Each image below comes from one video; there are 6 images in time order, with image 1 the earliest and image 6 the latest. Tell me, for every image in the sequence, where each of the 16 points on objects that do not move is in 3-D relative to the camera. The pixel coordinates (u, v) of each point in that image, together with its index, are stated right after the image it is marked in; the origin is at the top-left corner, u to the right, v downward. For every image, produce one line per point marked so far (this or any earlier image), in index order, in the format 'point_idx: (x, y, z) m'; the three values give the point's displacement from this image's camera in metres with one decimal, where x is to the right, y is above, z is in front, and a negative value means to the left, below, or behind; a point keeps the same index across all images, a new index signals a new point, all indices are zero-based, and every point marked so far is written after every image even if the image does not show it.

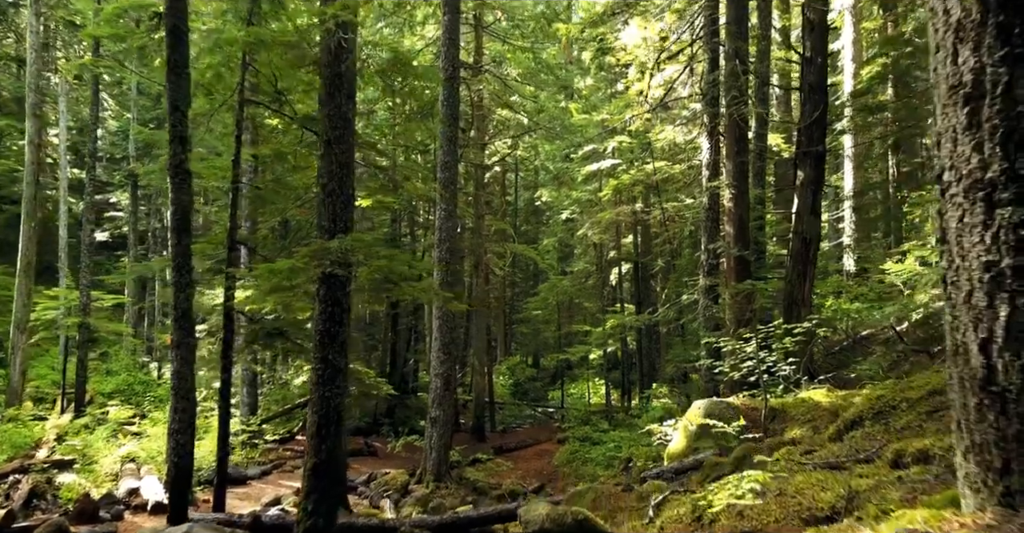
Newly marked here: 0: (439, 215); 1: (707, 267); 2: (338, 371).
0: (-1.5, +1.1, +17.3) m
1: (+3.6, 0.0, +15.4) m
2: (-1.8, -1.1, +8.4) m
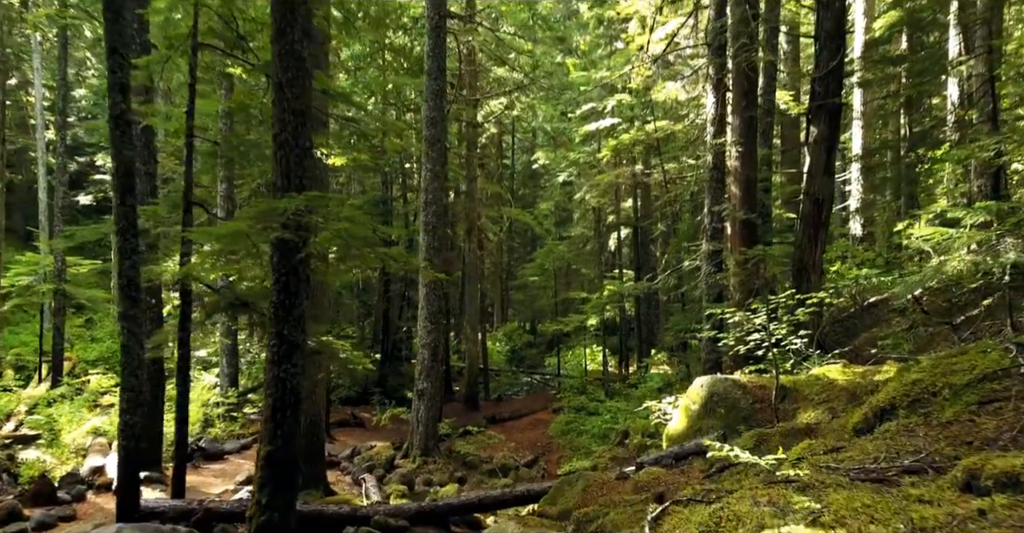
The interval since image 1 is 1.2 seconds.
0: (-1.7, +1.8, +16.2) m
1: (+3.4, +0.6, +14.4) m
2: (-1.9, -0.7, +7.5) m
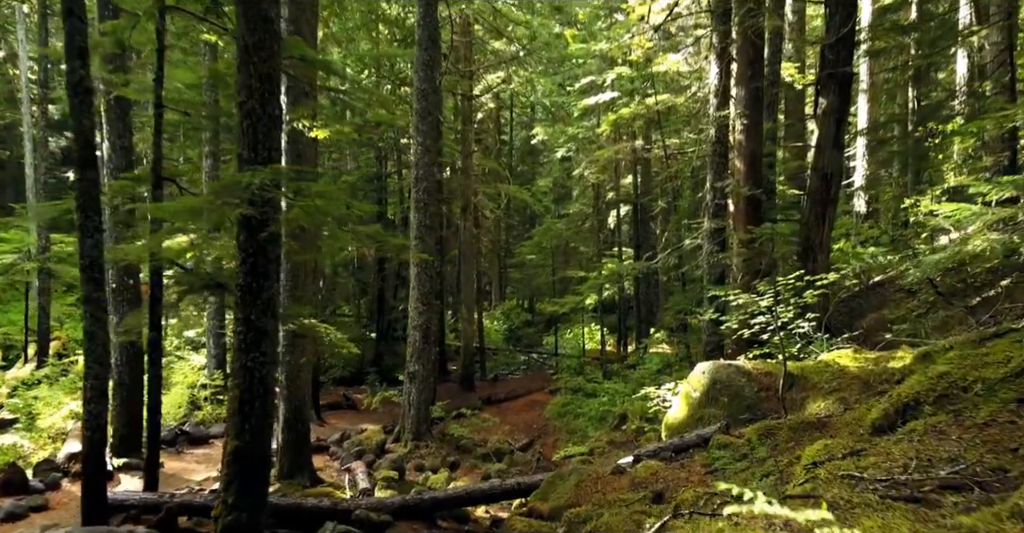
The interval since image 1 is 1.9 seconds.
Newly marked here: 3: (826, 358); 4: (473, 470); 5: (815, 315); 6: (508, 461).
0: (-1.8, +2.2, +15.6) m
1: (+3.3, +1.0, +13.8) m
2: (-2.1, -0.6, +6.9) m
3: (+3.3, -1.0, +8.7) m
4: (-0.7, -3.7, +15.1) m
5: (+3.4, -0.5, +9.4) m
6: (-0.1, -3.6, +15.6) m
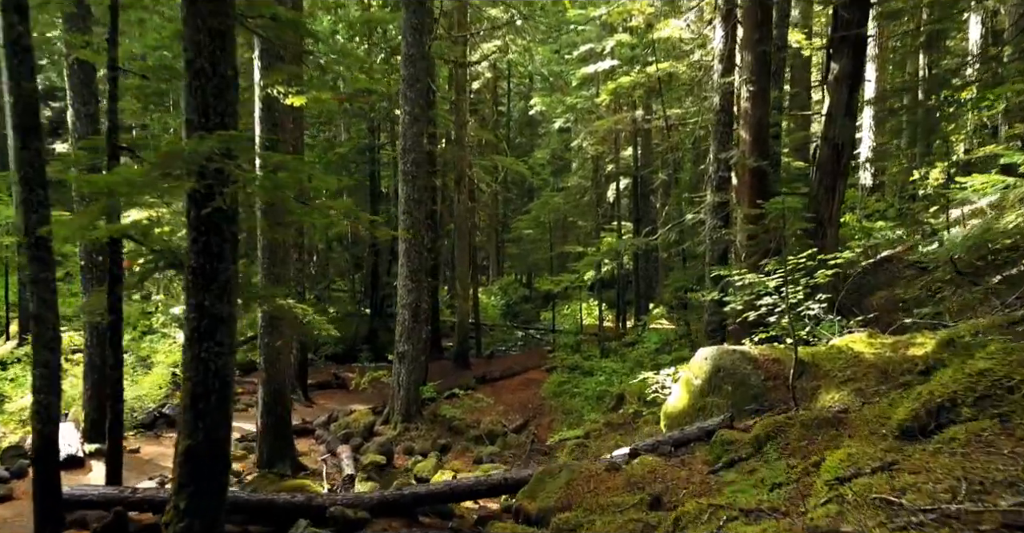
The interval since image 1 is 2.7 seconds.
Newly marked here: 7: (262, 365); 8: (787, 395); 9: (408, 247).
0: (-1.9, +2.6, +14.9) m
1: (+3.2, +1.3, +13.0) m
2: (-2.2, -0.4, +6.3) m
3: (+3.2, -0.7, +8.1) m
4: (-0.8, -3.3, +14.6) m
5: (+3.3, -0.3, +8.7) m
6: (-0.2, -3.2, +15.0) m
7: (-3.5, -1.4, +11.5) m
8: (+2.5, -1.2, +7.7) m
9: (-1.9, +0.4, +15.2) m
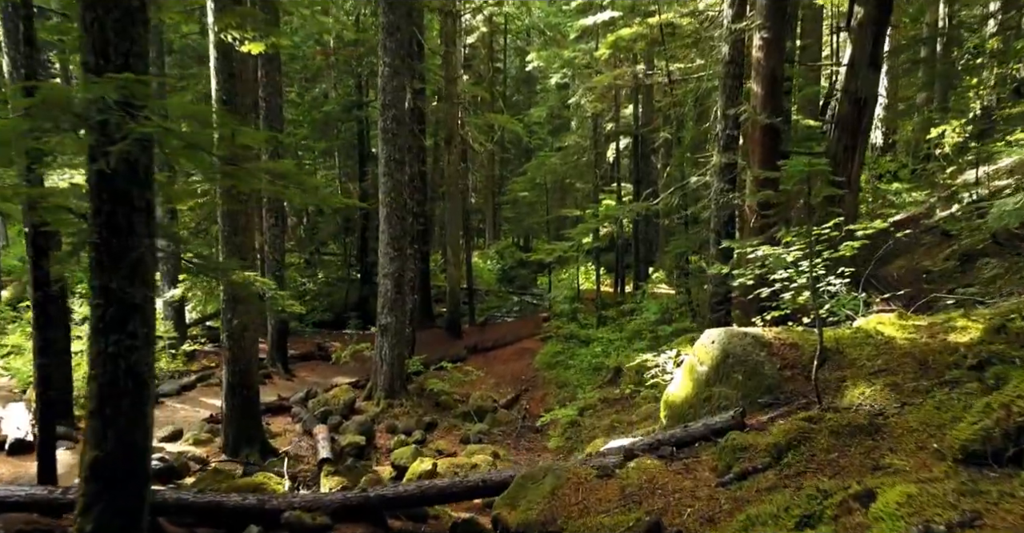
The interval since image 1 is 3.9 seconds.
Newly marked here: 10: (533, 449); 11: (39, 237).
0: (-2.1, +3.2, +13.7) m
1: (+3.0, +1.8, +11.9) m
2: (-2.3, -0.2, +5.2) m
3: (+3.0, -0.5, +7.1) m
4: (-1.0, -2.7, +13.7) m
5: (+3.1, 0.0, +7.7) m
6: (-0.4, -2.6, +14.1) m
7: (-3.6, -1.0, +10.5) m
8: (+2.4, -1.0, +6.7) m
9: (-2.1, +0.9, +14.1) m
10: (+0.3, -2.8, +12.9) m
11: (-4.2, +0.3, +7.4) m
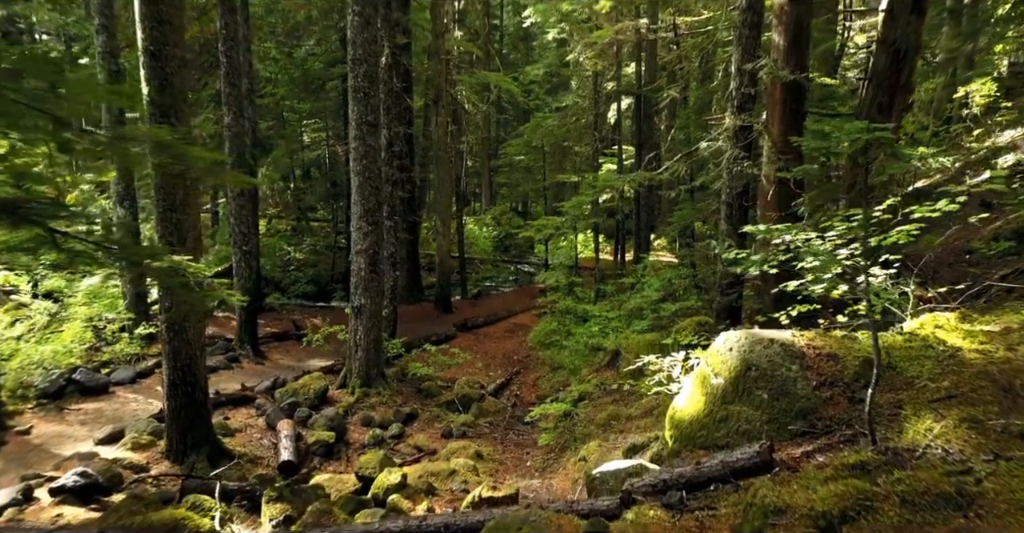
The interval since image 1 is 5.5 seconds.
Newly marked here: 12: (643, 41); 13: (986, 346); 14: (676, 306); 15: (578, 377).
0: (-2.3, +3.5, +12.1) m
1: (+2.8, +2.1, +10.4) m
2: (-2.6, -0.3, +3.9) m
3: (+2.8, -0.4, +5.7) m
4: (-1.2, -2.4, +12.4) m
5: (+2.9, 0.0, +6.3) m
6: (-0.6, -2.2, +12.8) m
7: (-3.8, -0.7, +9.2) m
8: (+2.2, -0.9, +5.4) m
9: (-2.3, +1.3, +12.7) m
10: (+0.1, -2.5, +11.7) m
11: (-4.4, +0.4, +6.0) m
12: (+3.0, +5.1, +18.8) m
13: (+3.0, -0.5, +5.3) m
14: (+2.7, -0.7, +13.9) m
15: (+1.1, -1.8, +14.0) m
